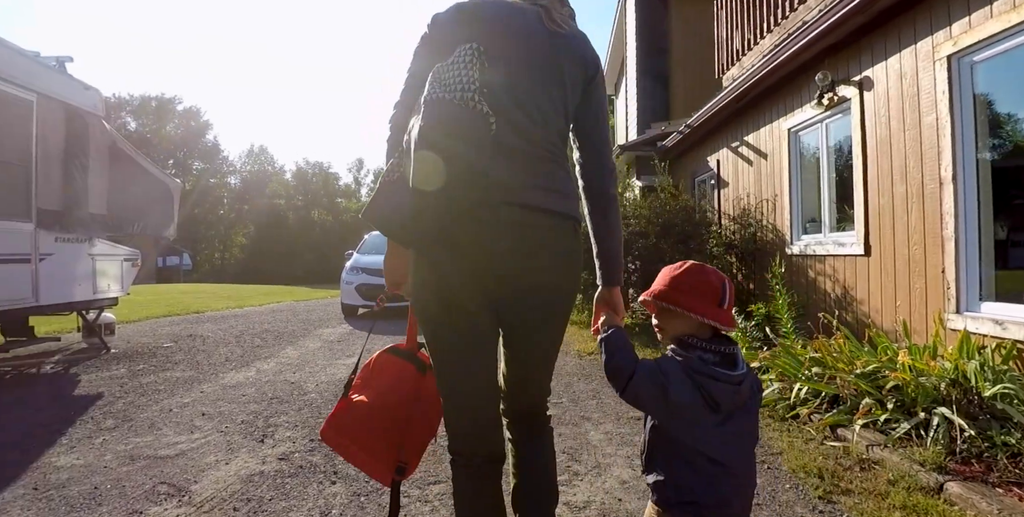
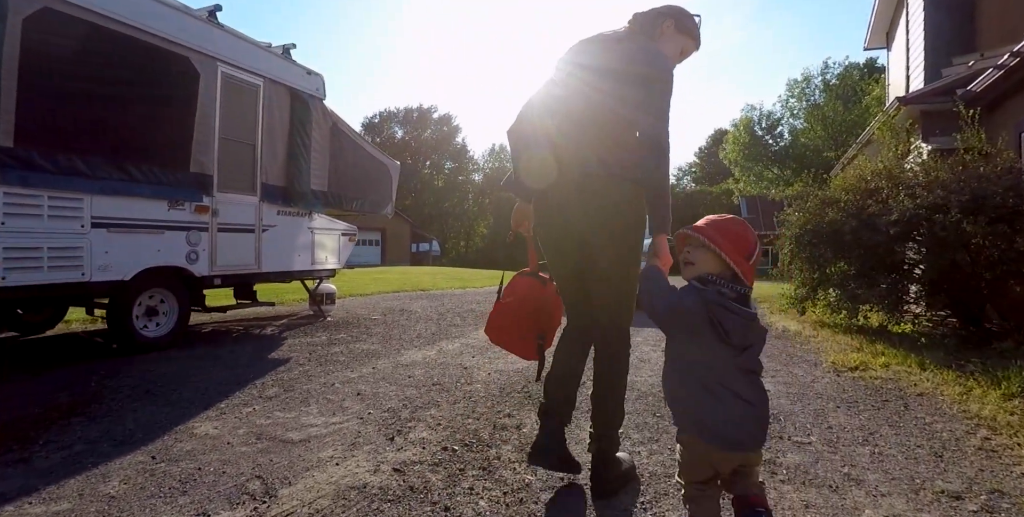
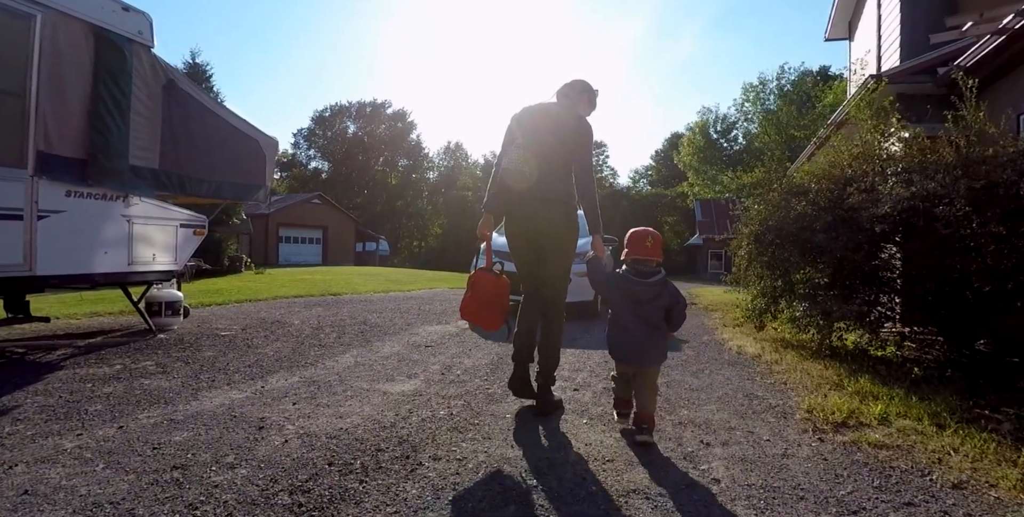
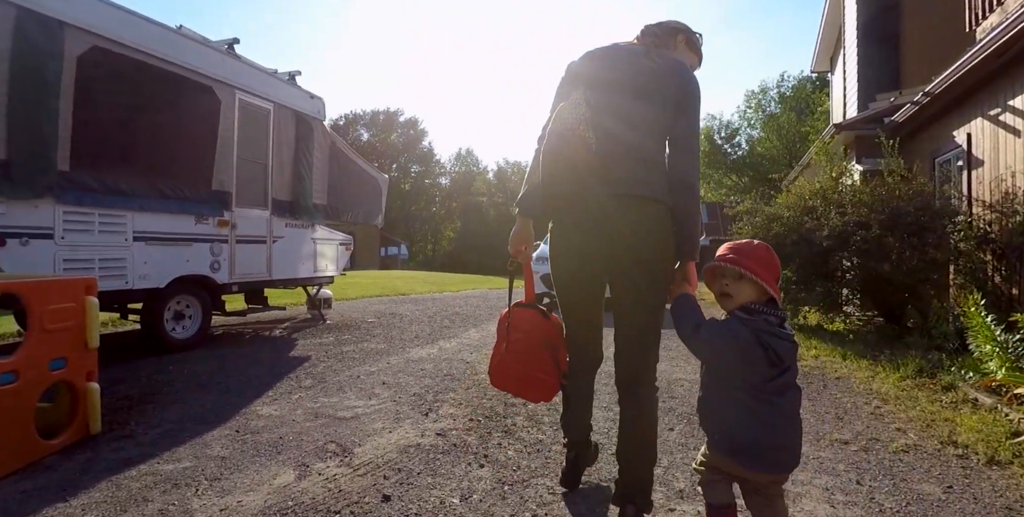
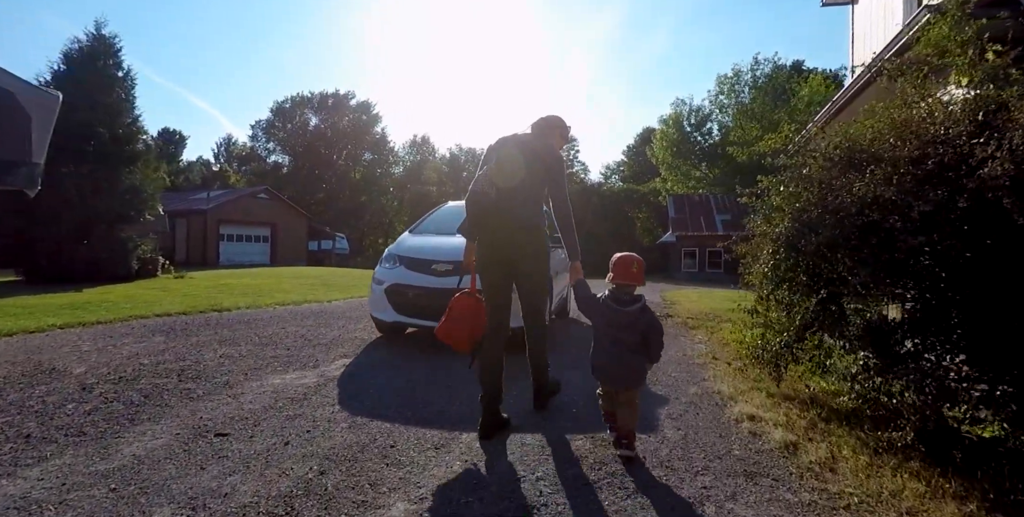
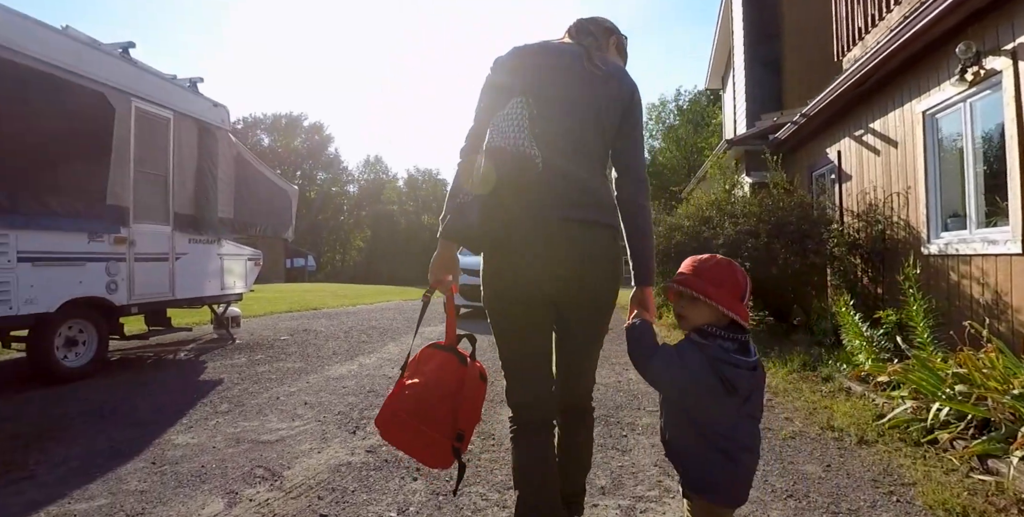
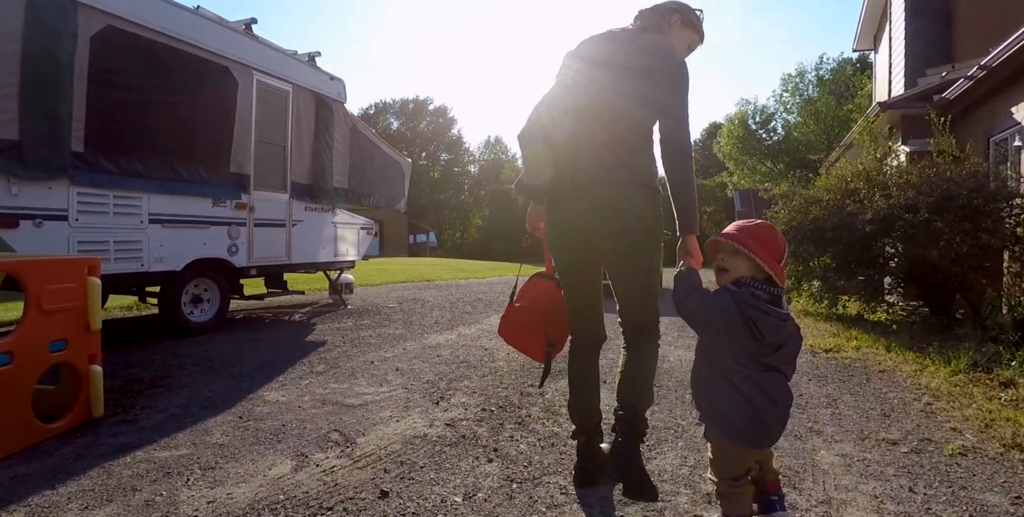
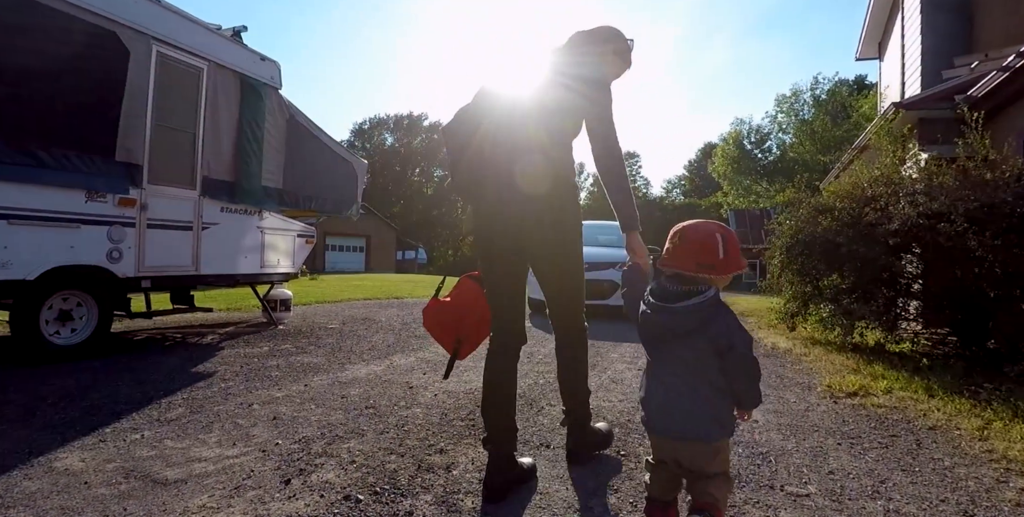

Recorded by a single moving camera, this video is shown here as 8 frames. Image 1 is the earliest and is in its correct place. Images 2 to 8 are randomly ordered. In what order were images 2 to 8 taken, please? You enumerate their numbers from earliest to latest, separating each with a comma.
6, 4, 7, 2, 8, 3, 5
